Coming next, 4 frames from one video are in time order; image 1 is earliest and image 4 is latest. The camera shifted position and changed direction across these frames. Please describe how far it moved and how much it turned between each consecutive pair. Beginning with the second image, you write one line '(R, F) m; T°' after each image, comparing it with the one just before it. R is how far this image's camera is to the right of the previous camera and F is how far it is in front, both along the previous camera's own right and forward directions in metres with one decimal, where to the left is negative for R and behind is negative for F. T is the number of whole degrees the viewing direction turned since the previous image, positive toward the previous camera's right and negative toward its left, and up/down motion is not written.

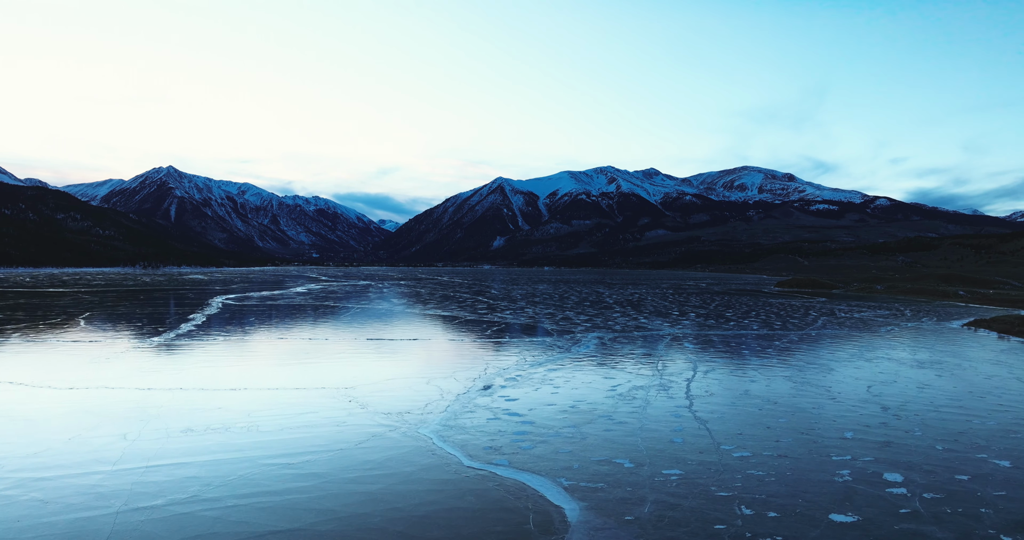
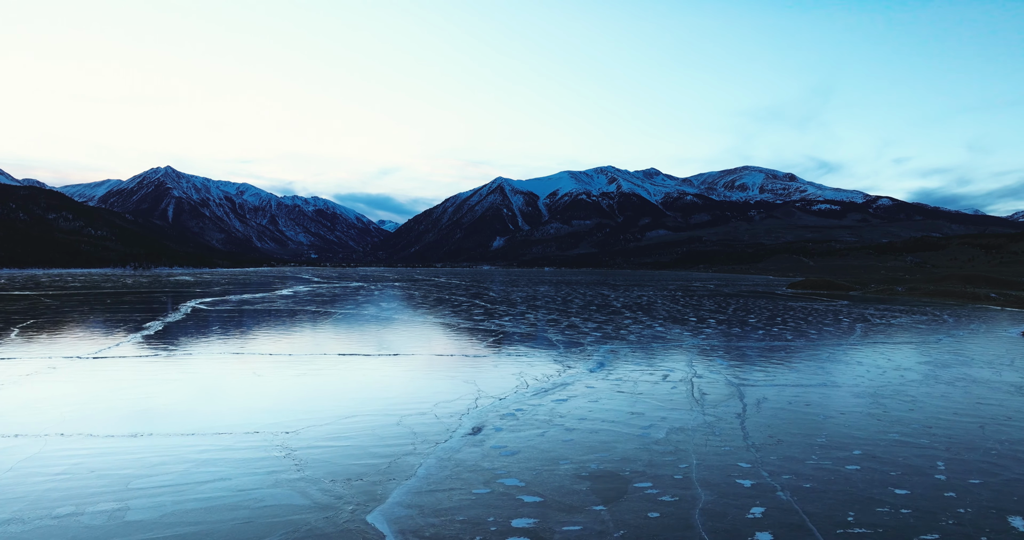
(0.0, +3.7) m; 0°
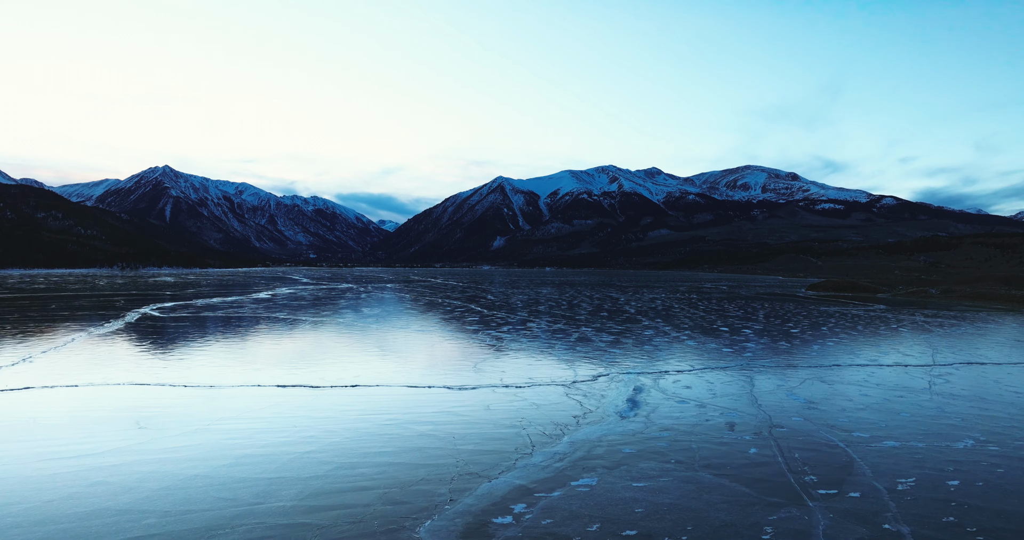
(+0.1, +5.1) m; 0°
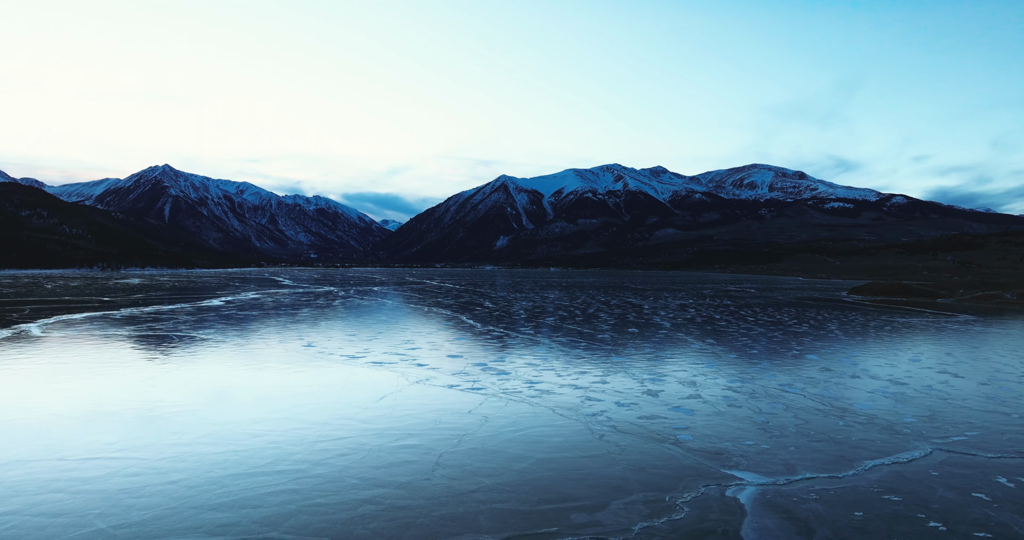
(+0.1, +8.6) m; 0°
